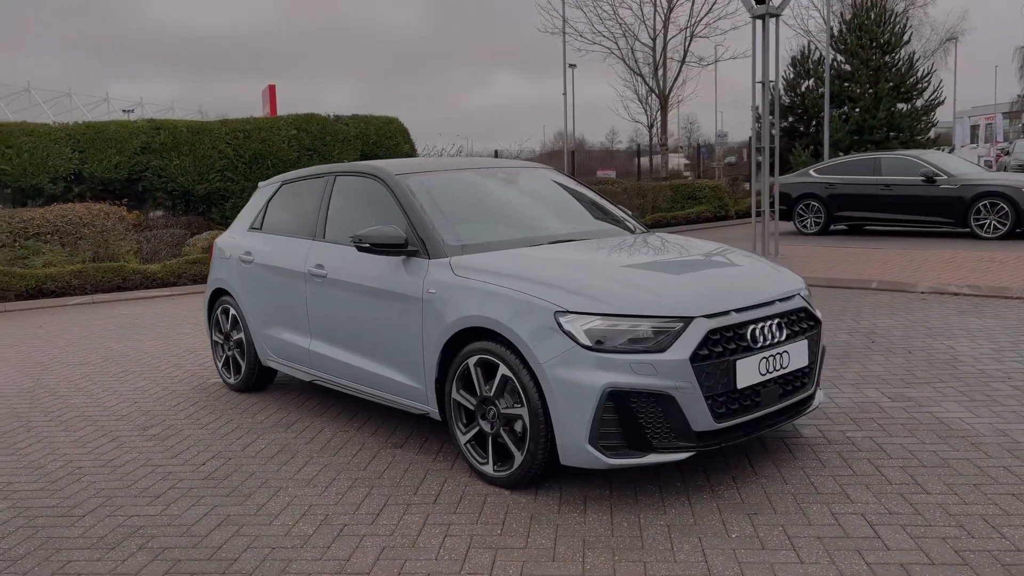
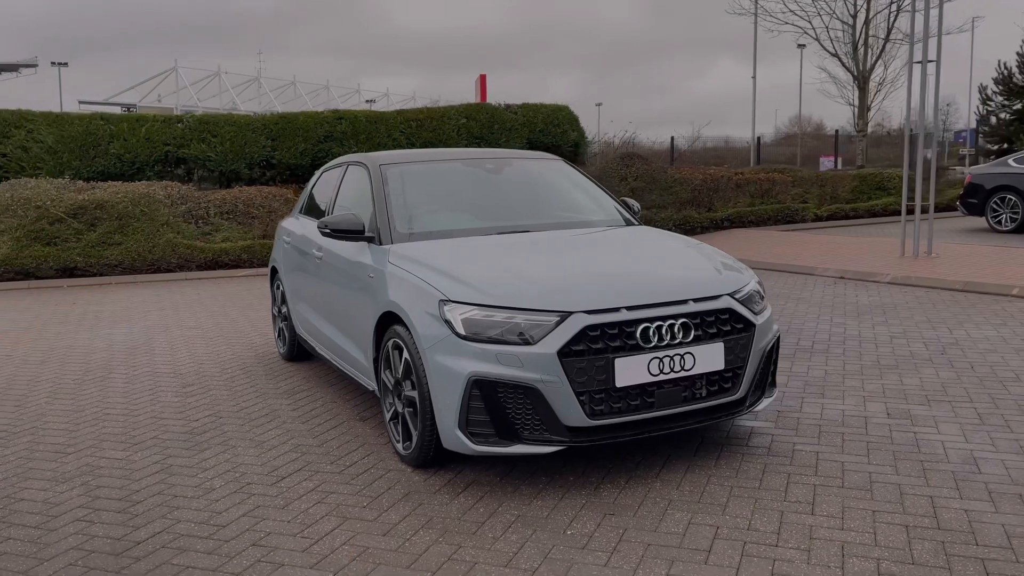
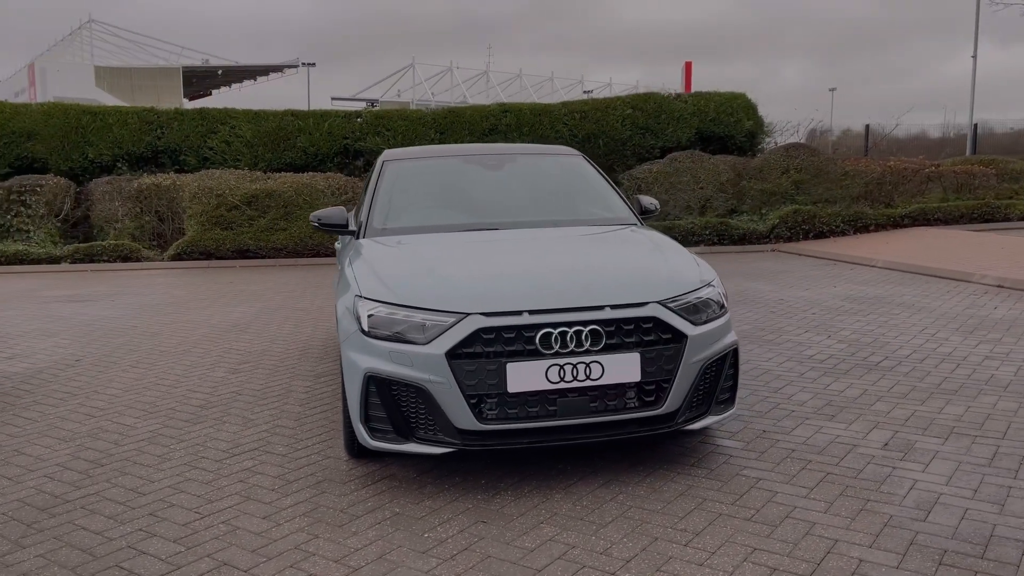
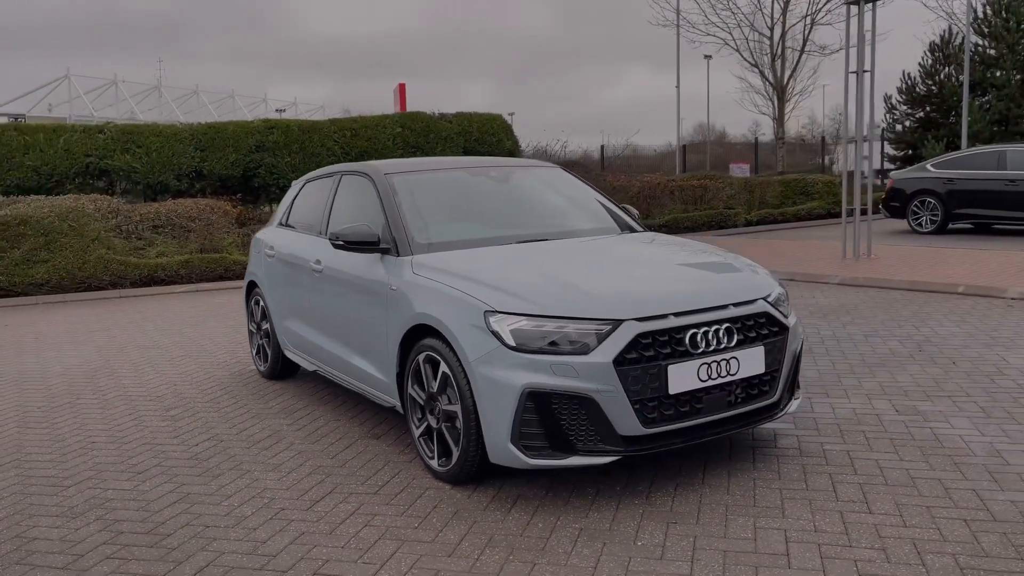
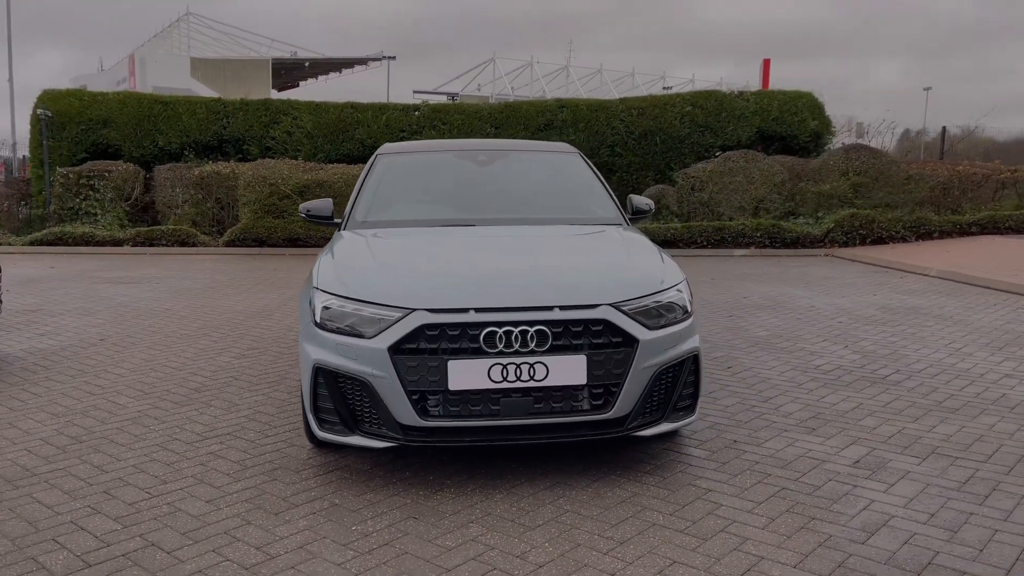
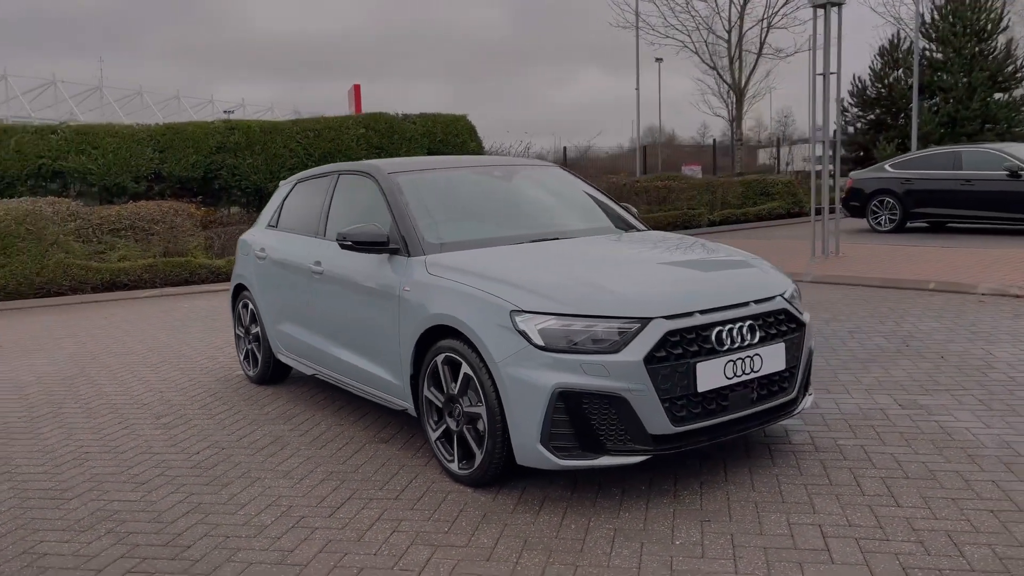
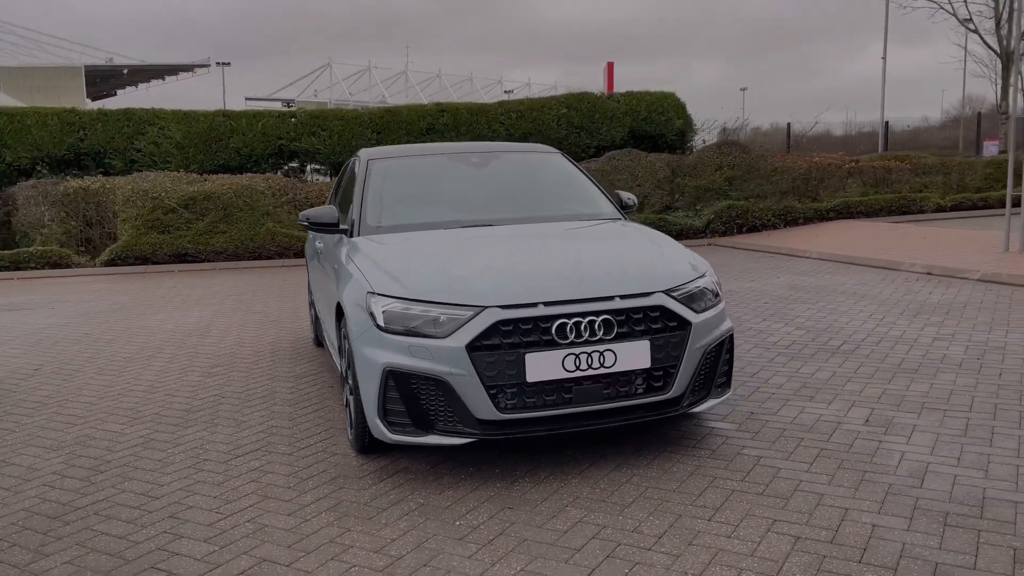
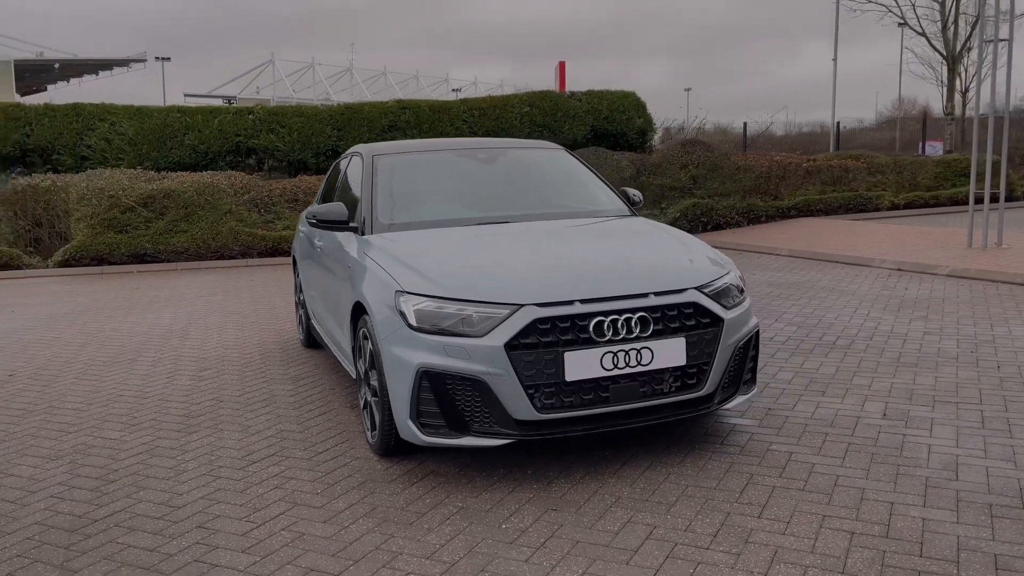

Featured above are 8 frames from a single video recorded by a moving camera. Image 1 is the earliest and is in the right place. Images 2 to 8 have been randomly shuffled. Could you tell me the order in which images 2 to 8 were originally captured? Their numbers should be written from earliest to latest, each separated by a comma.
6, 4, 2, 8, 7, 3, 5
